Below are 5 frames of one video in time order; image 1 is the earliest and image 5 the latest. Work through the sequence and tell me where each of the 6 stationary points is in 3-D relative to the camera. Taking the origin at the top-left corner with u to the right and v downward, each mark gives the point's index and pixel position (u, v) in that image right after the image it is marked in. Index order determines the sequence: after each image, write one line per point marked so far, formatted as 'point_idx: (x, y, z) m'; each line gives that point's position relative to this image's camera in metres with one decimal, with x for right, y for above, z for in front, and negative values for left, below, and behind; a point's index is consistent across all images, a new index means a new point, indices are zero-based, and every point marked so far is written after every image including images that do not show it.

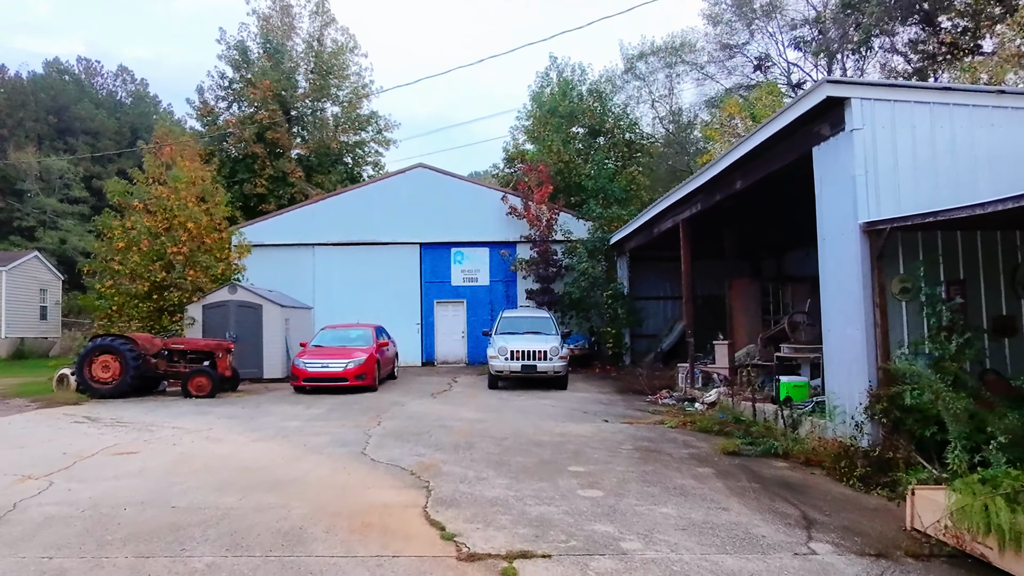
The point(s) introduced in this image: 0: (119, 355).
0: (-7.1, -1.2, +13.4) m
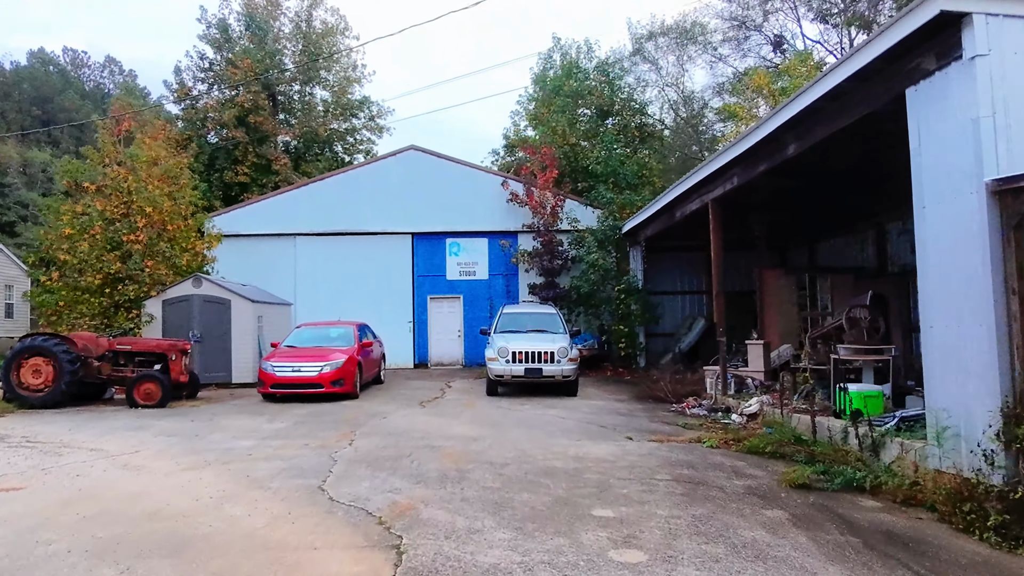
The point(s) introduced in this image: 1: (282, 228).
0: (-7.1, -1.1, +11.4) m
1: (-6.1, +1.6, +19.7) m
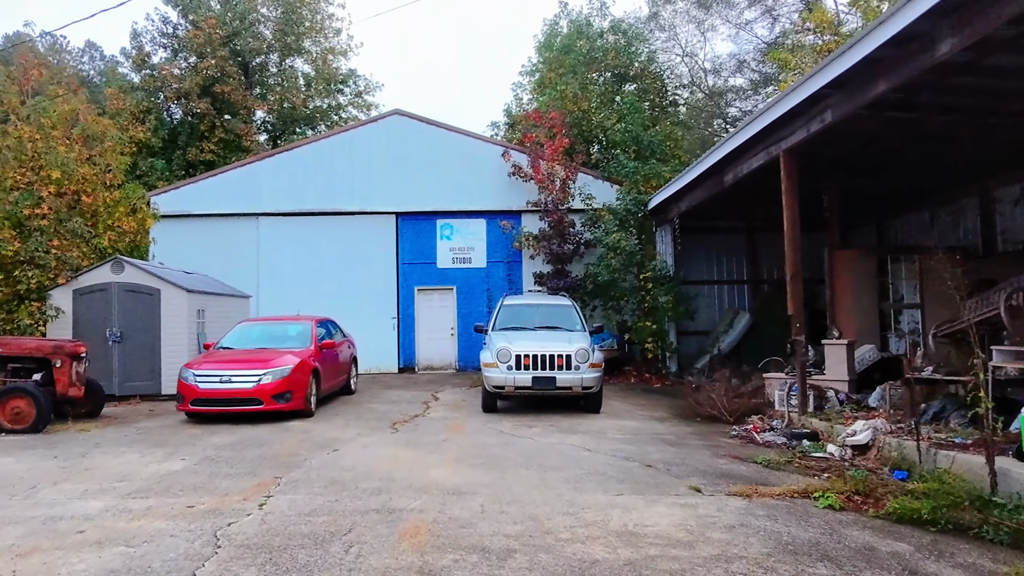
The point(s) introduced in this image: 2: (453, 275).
0: (-7.0, -0.8, +8.3) m
1: (-6.1, +1.8, +16.6) m
2: (-1.3, +0.3, +16.9) m
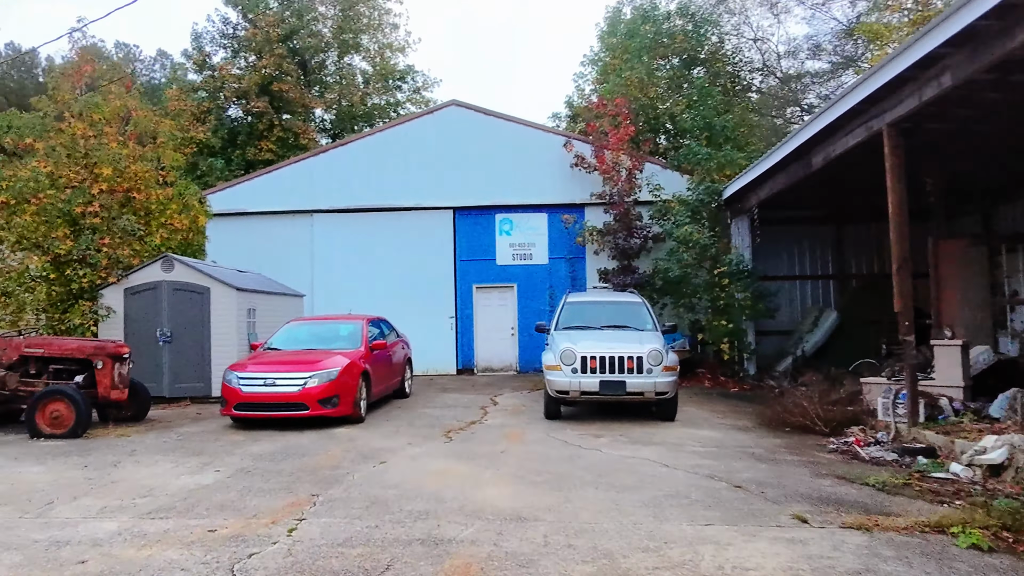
0: (-6.3, -0.8, +8.1) m
1: (-4.7, +1.8, +16.2) m
2: (0.0, +0.3, +16.2) m
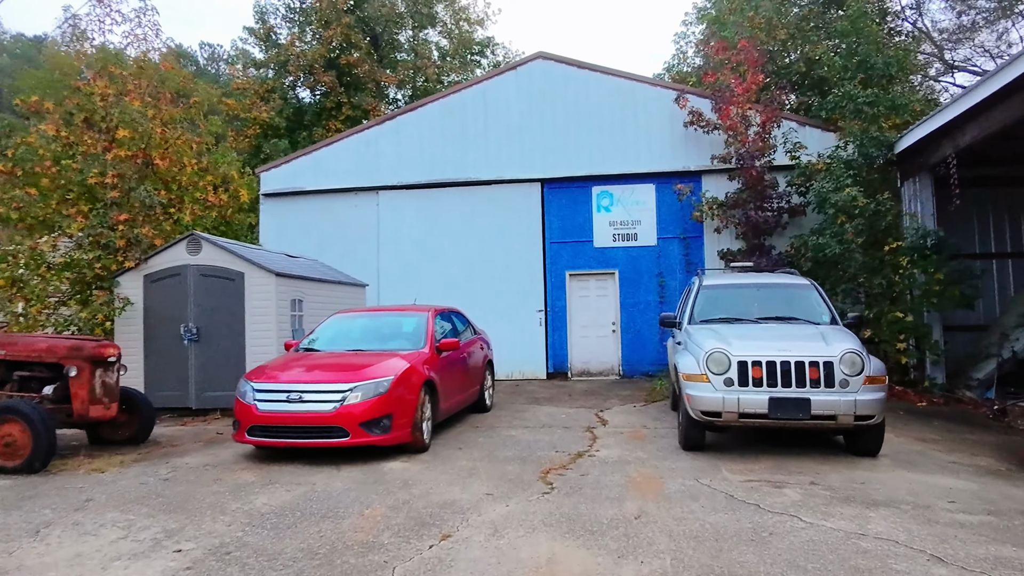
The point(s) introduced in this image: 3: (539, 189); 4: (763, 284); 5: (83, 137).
0: (-5.4, -0.7, +6.0) m
1: (-2.9, +2.0, +14.0) m
2: (+1.9, +0.6, +13.4) m
3: (+0.5, +1.8, +13.6) m
4: (+2.6, +0.1, +7.6) m
5: (-5.7, +2.0, +9.9) m
